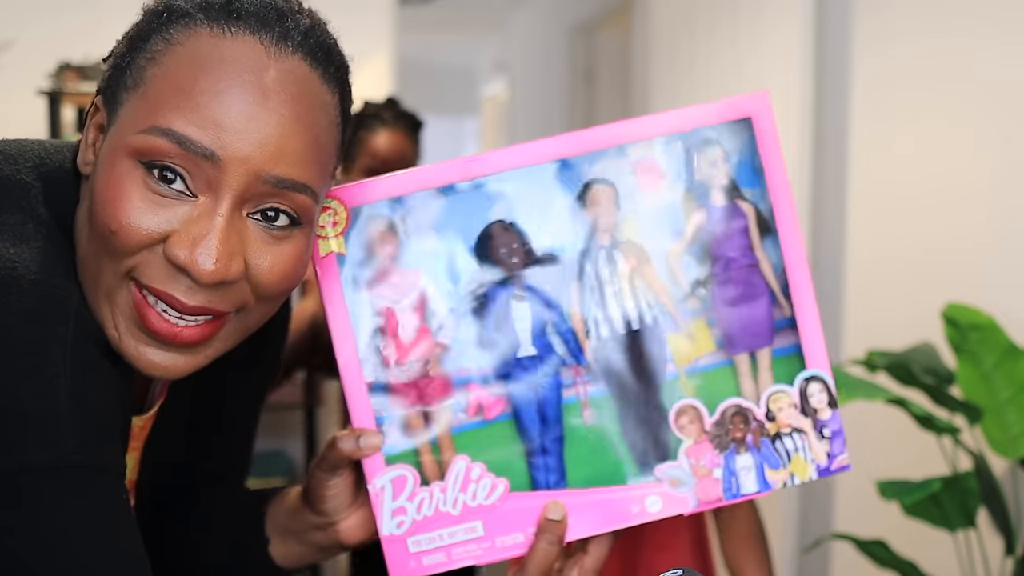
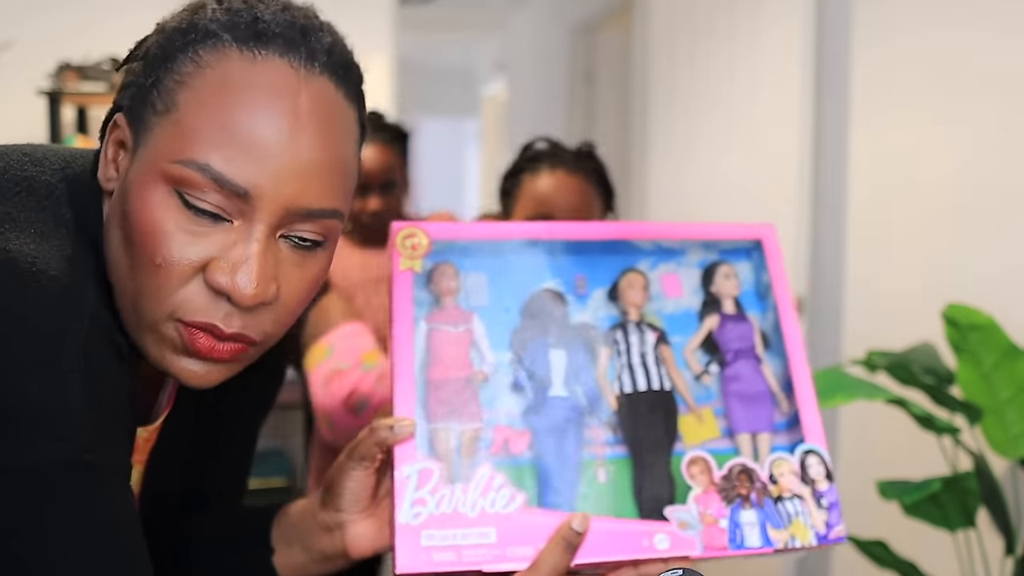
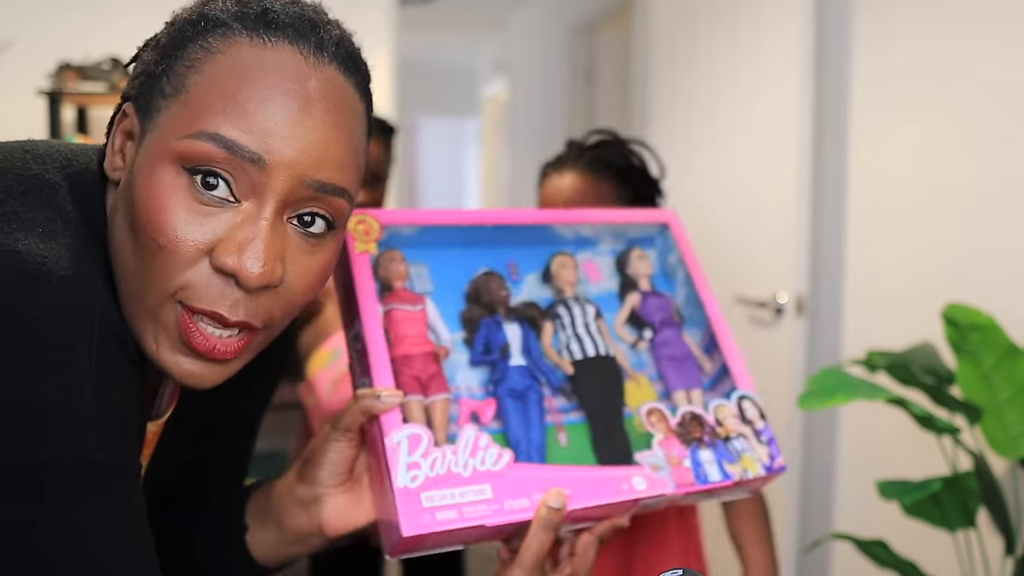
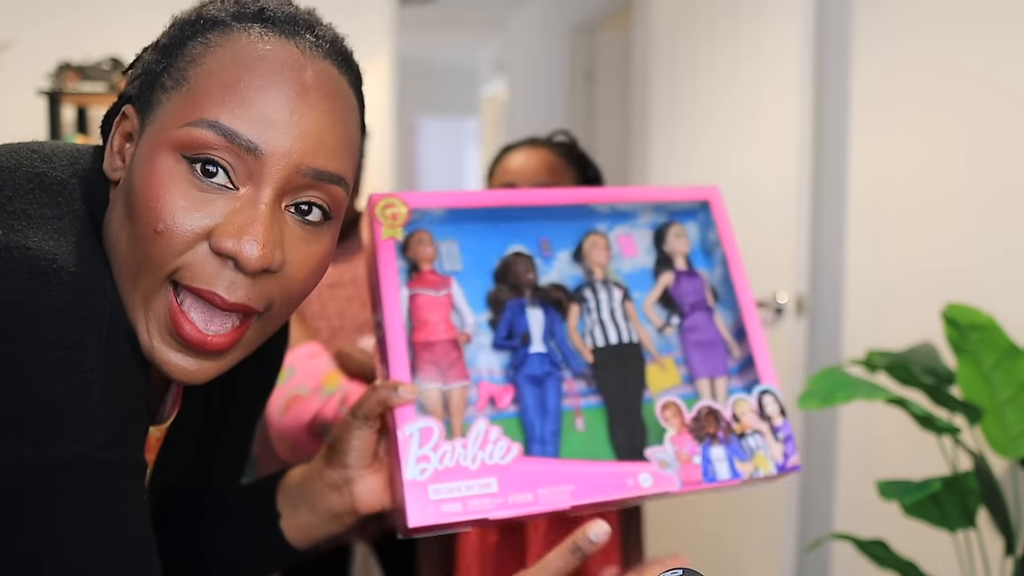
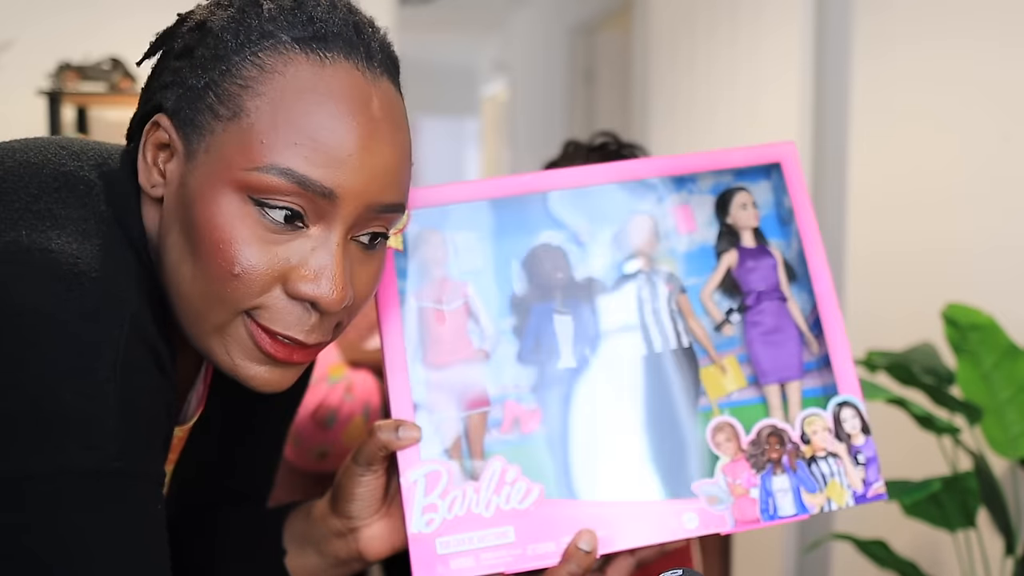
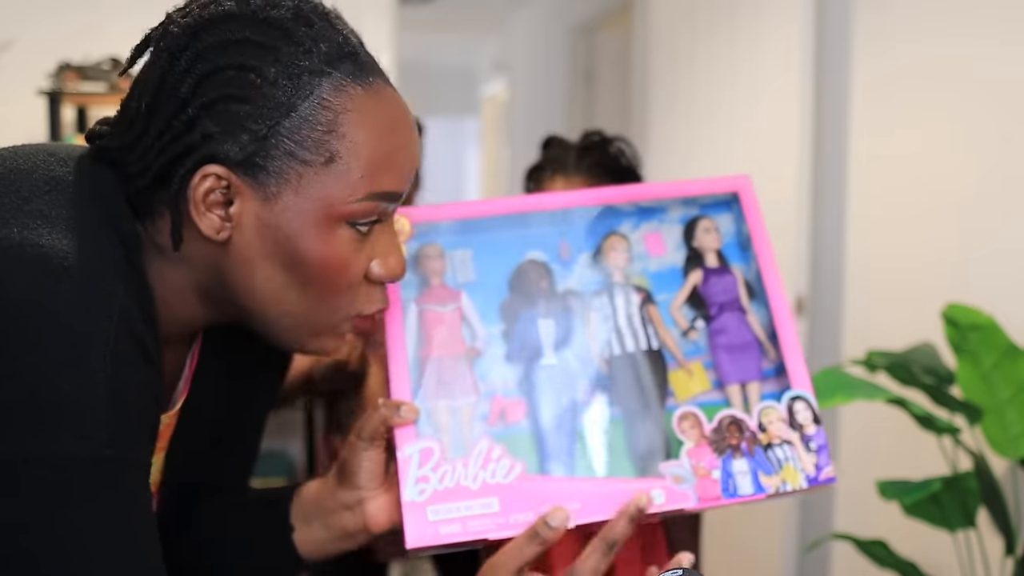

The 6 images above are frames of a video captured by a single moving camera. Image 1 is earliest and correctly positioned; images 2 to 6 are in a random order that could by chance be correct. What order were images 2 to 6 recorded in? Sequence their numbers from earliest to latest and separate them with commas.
3, 5, 6, 2, 4
